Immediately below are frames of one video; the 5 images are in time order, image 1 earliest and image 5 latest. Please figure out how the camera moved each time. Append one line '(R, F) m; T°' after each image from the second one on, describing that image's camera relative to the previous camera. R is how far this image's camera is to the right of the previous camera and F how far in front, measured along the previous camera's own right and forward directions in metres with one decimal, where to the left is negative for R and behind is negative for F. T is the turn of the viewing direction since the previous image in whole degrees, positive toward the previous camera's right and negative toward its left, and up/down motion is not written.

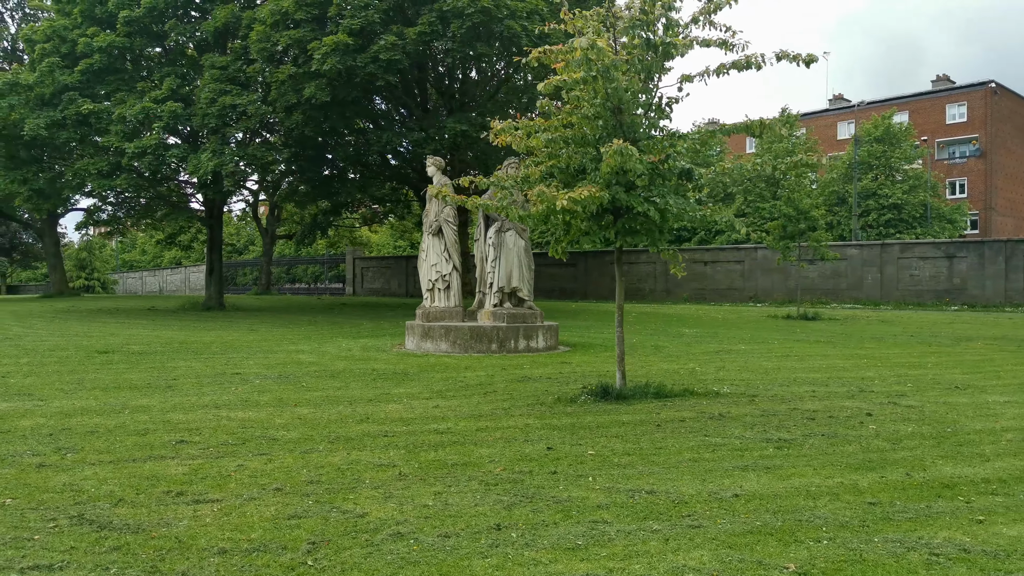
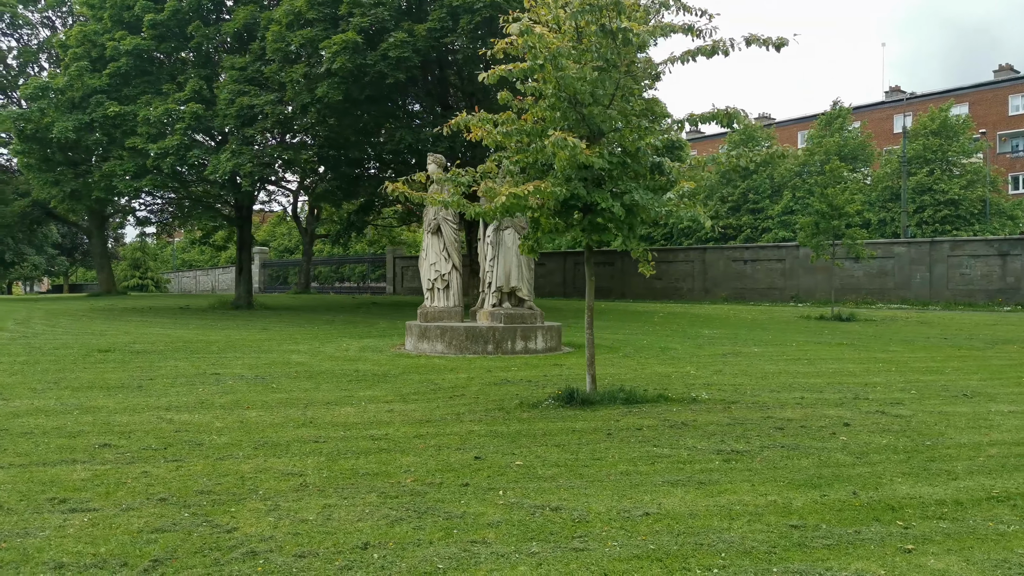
(+0.9, +0.4) m; -4°
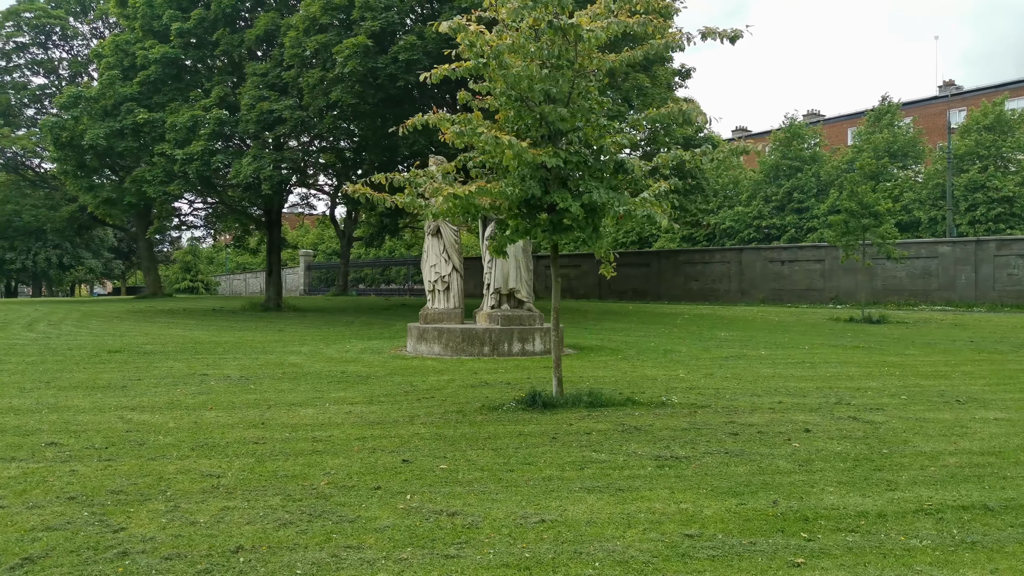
(+0.9, +0.1) m; -4°
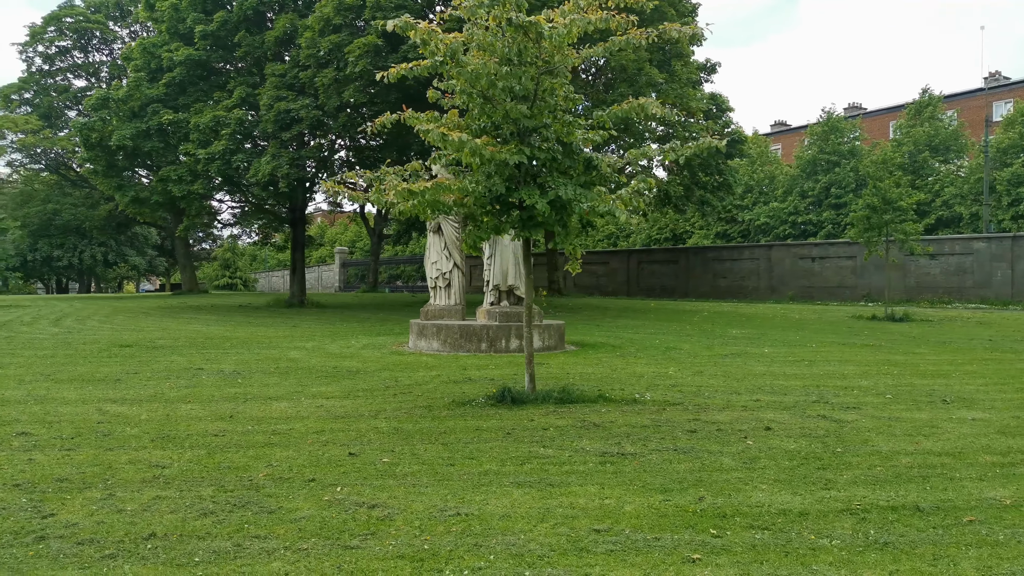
(+0.7, 0.0) m; -3°
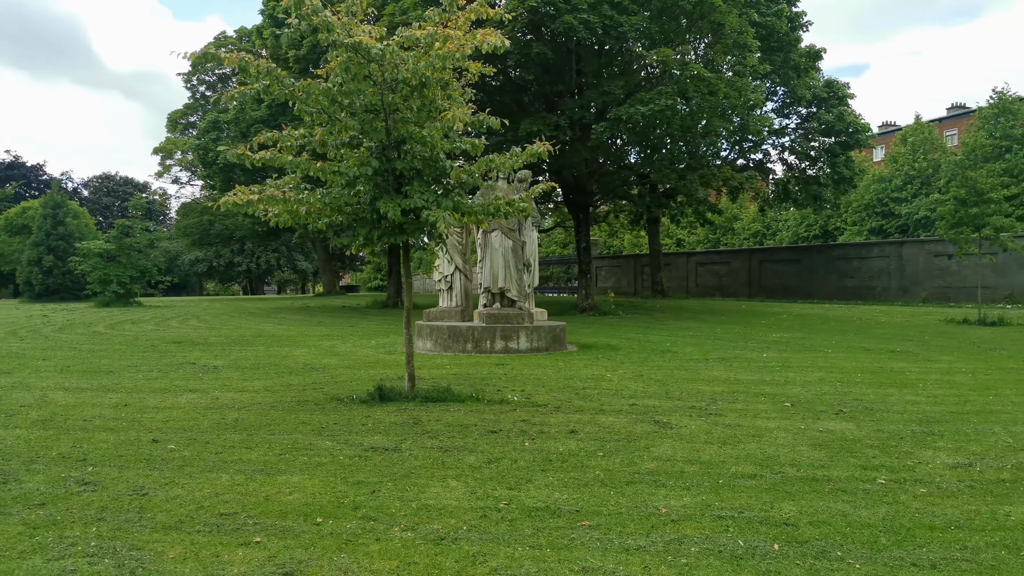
(+3.1, 0.0) m; -13°
